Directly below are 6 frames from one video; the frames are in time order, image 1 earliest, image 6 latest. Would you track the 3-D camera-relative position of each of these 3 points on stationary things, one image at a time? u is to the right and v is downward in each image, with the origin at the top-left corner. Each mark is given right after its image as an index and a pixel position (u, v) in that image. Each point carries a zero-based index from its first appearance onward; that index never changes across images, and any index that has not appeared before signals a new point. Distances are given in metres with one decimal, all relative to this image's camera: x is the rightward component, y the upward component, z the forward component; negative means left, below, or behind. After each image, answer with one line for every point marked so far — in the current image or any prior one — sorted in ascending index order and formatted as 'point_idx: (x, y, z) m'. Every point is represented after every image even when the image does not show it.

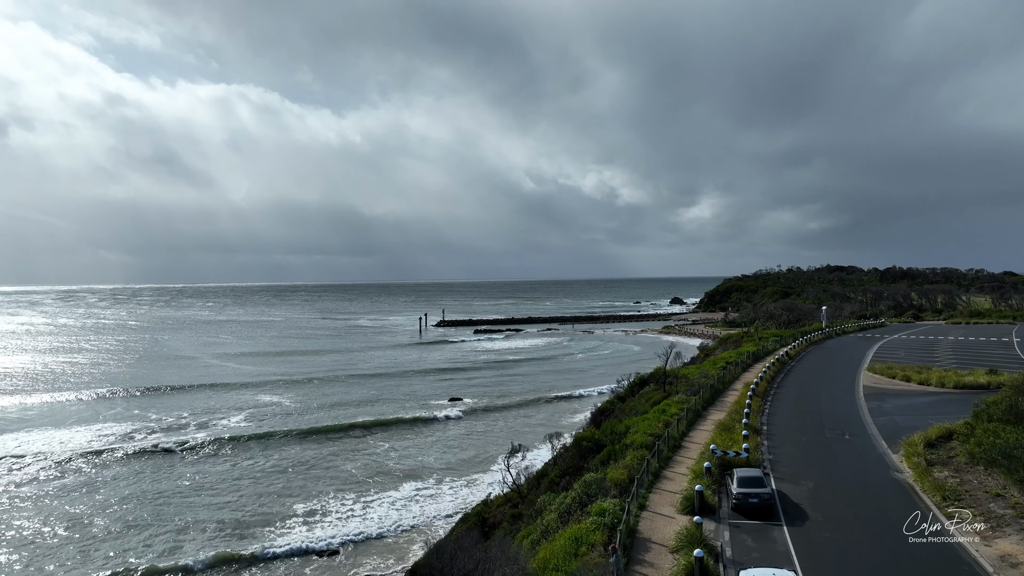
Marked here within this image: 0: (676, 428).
0: (+4.7, -4.0, +16.9) m
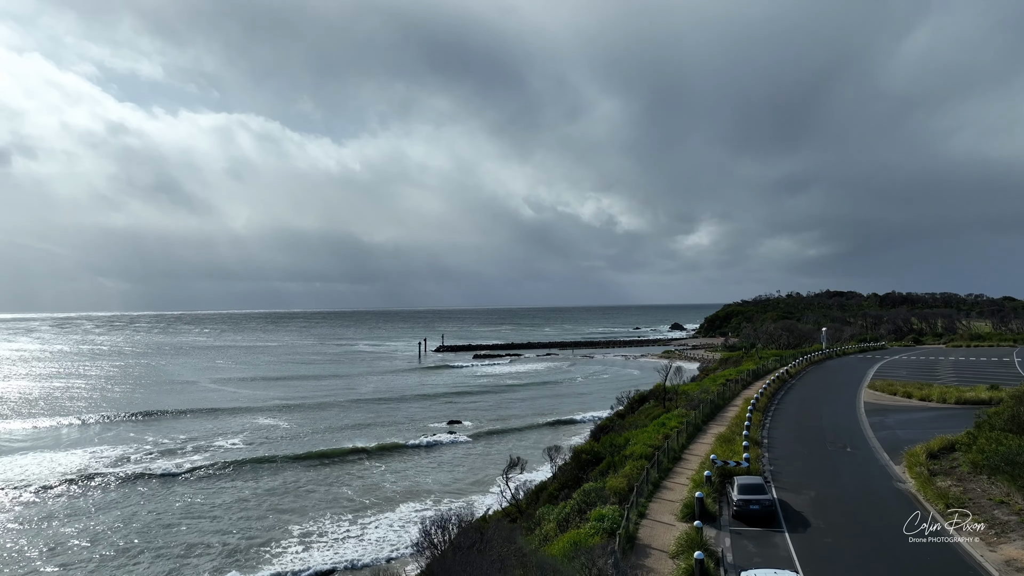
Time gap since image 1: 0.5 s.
0: (+4.7, -4.3, +16.8) m
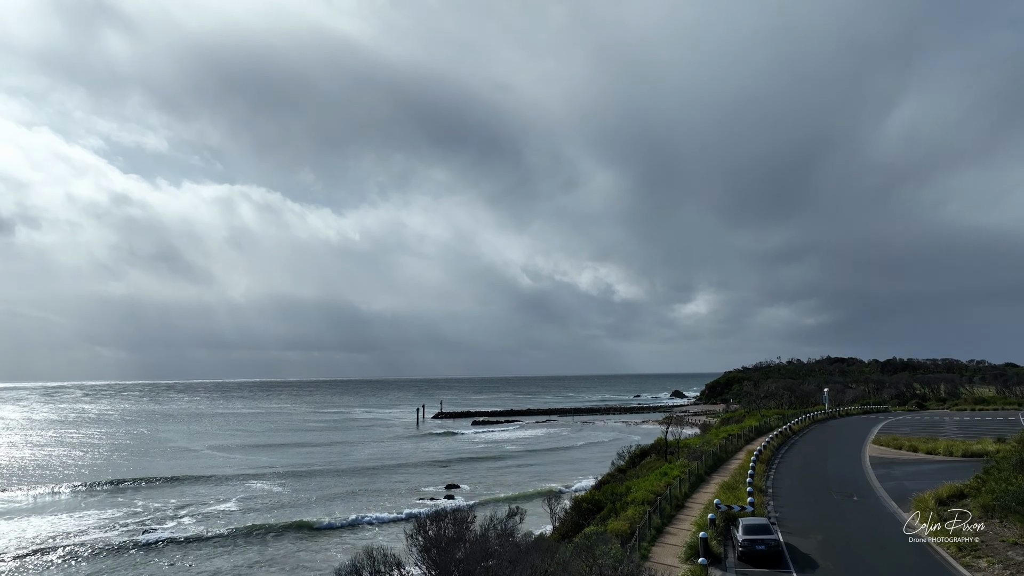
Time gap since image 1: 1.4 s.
0: (+4.6, -5.5, +16.4) m
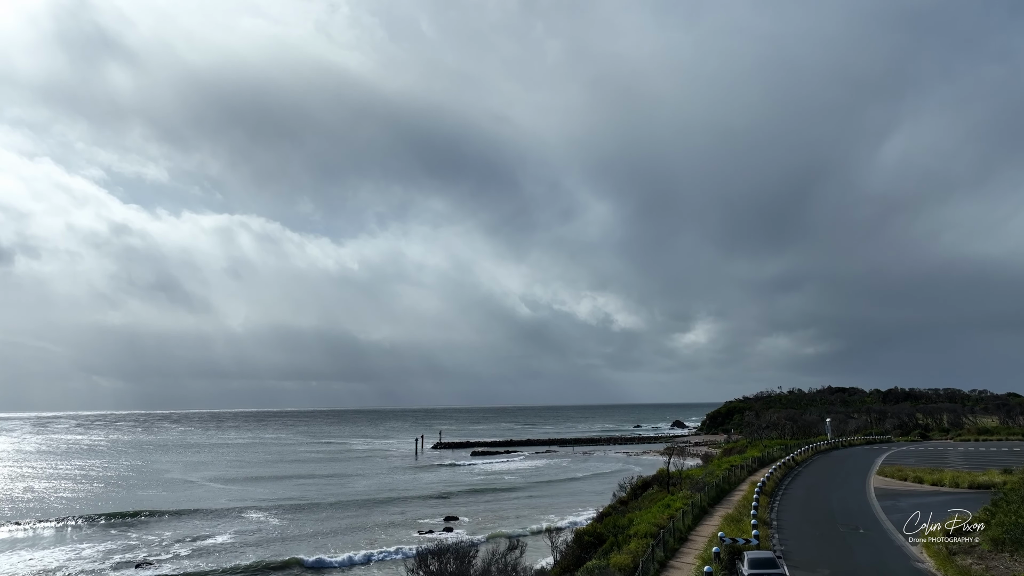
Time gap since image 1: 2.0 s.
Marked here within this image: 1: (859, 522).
0: (+4.6, -6.3, +16.1) m
1: (+10.6, -7.2, +18.0) m
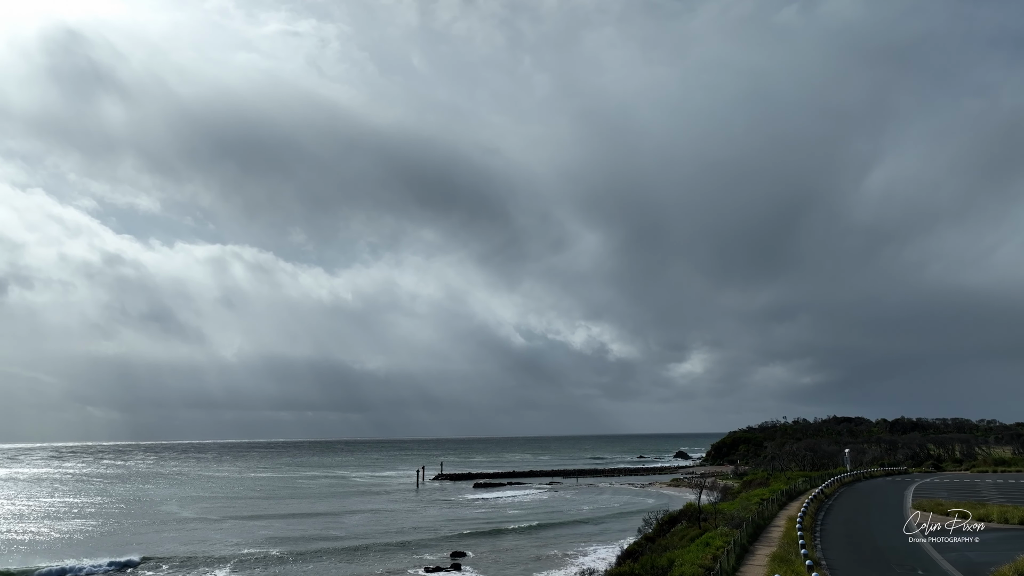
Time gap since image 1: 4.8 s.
0: (+5.4, -6.8, +14.8) m
1: (+11.4, -7.8, +16.7) m
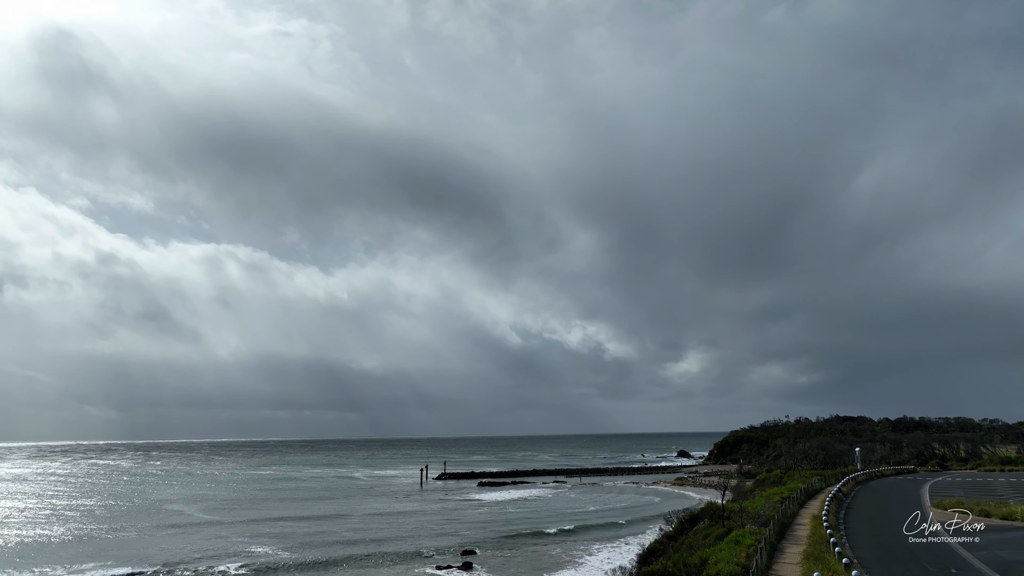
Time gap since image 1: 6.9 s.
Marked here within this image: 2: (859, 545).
0: (+6.2, -6.8, +14.7) m
1: (+12.2, -7.7, +16.6) m
2: (+10.6, -7.9, +18.1) m
